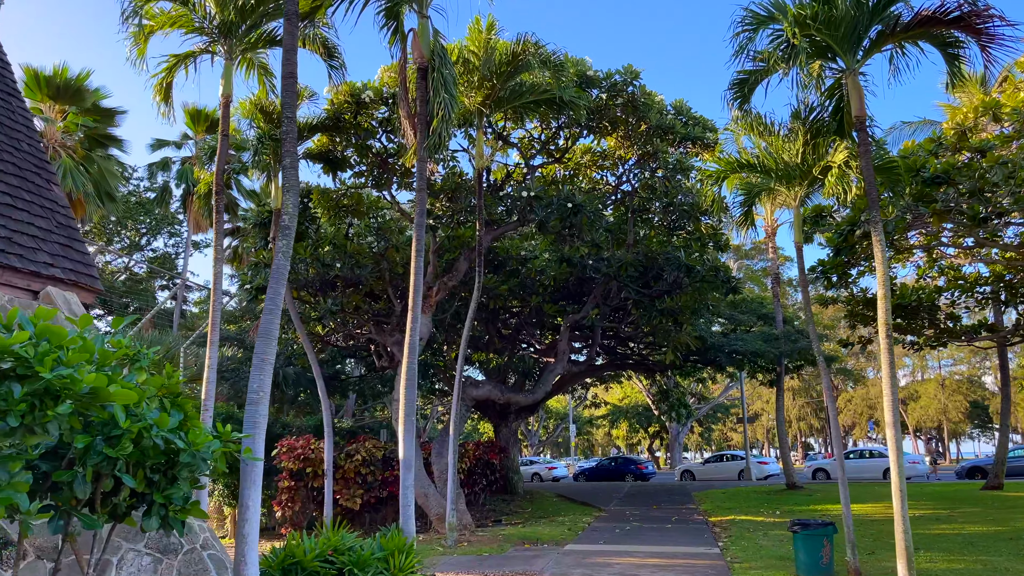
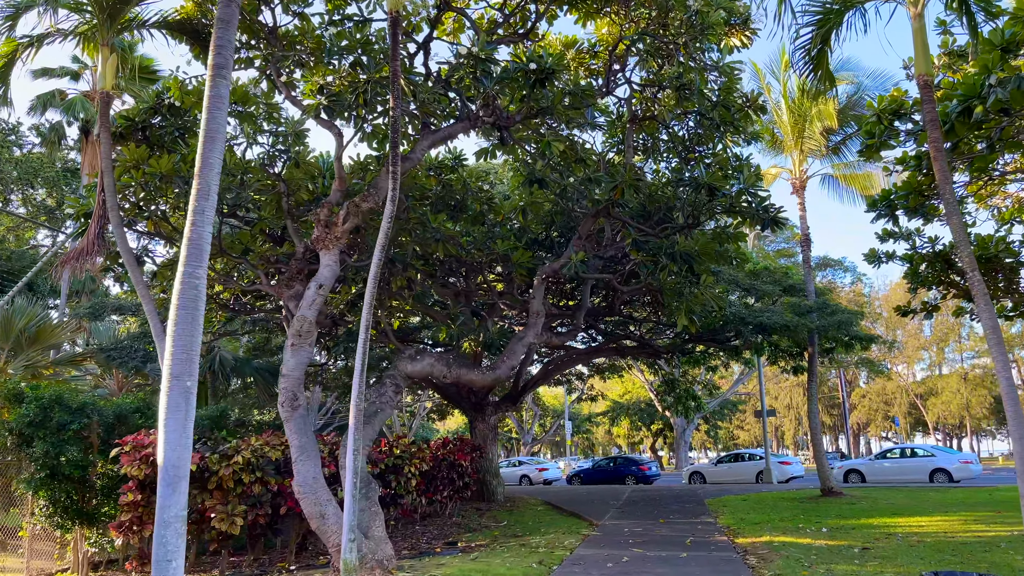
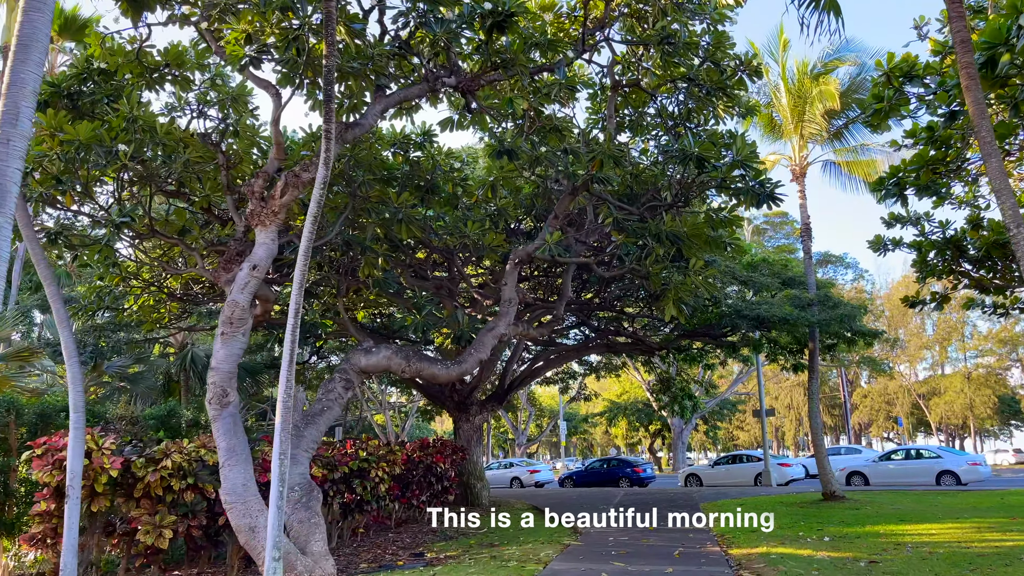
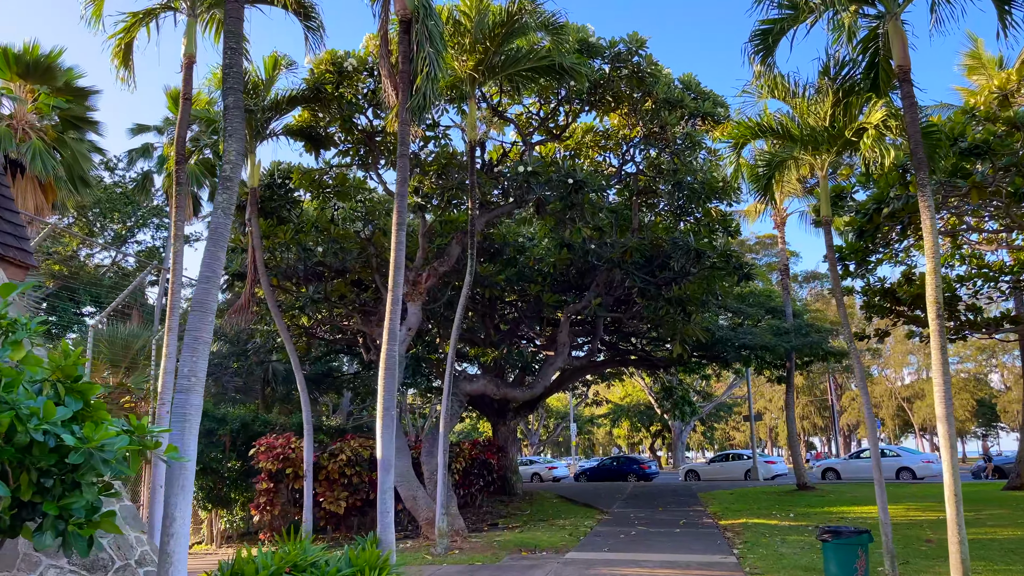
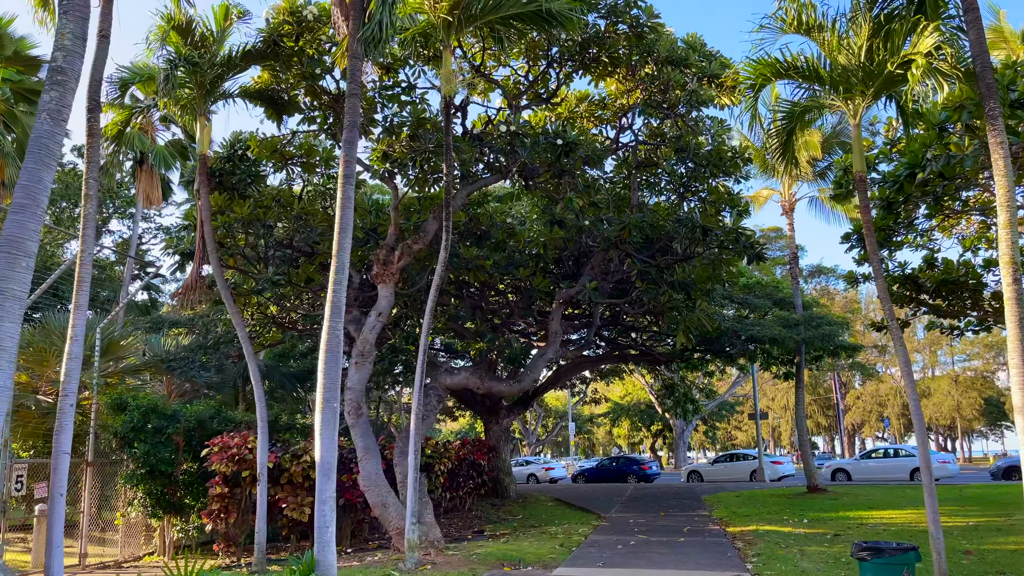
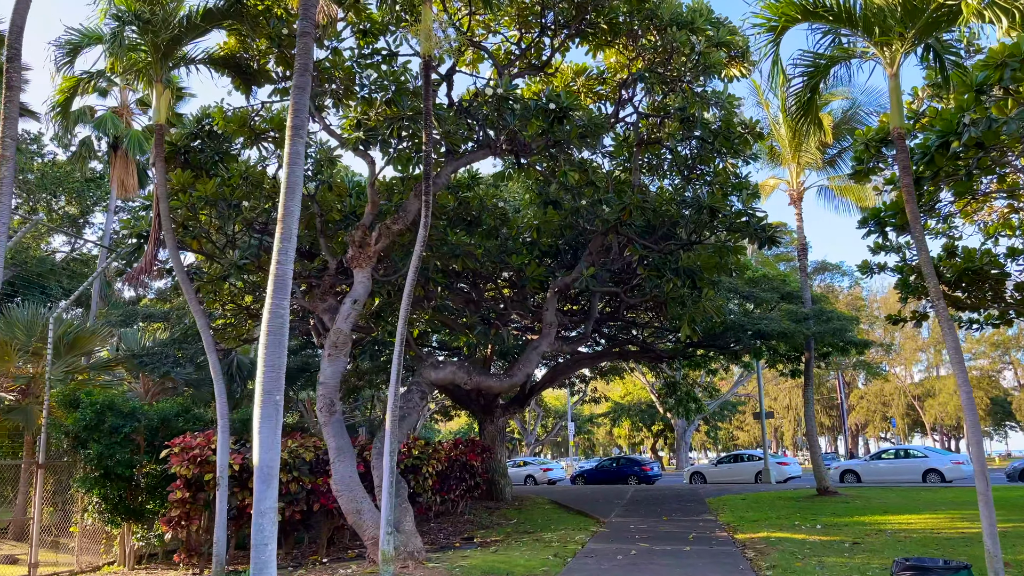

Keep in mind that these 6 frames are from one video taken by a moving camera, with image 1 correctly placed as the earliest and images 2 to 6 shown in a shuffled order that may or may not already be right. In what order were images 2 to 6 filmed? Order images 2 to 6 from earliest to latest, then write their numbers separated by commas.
4, 5, 6, 2, 3
